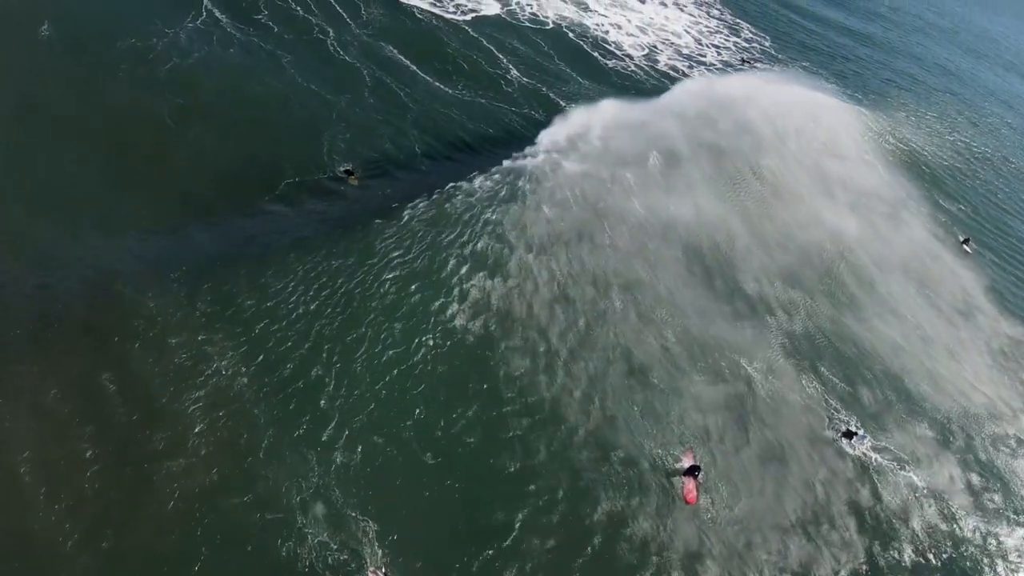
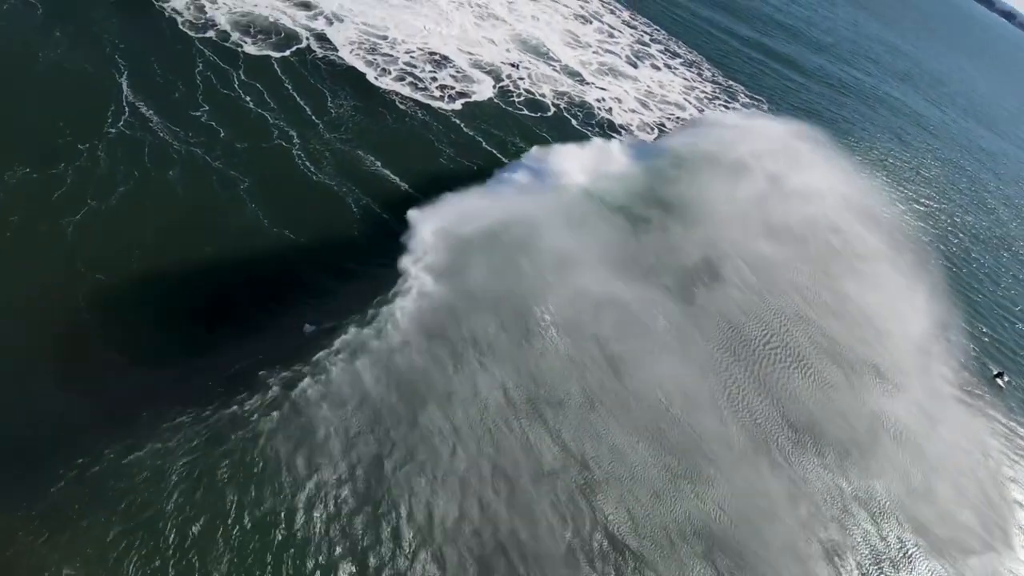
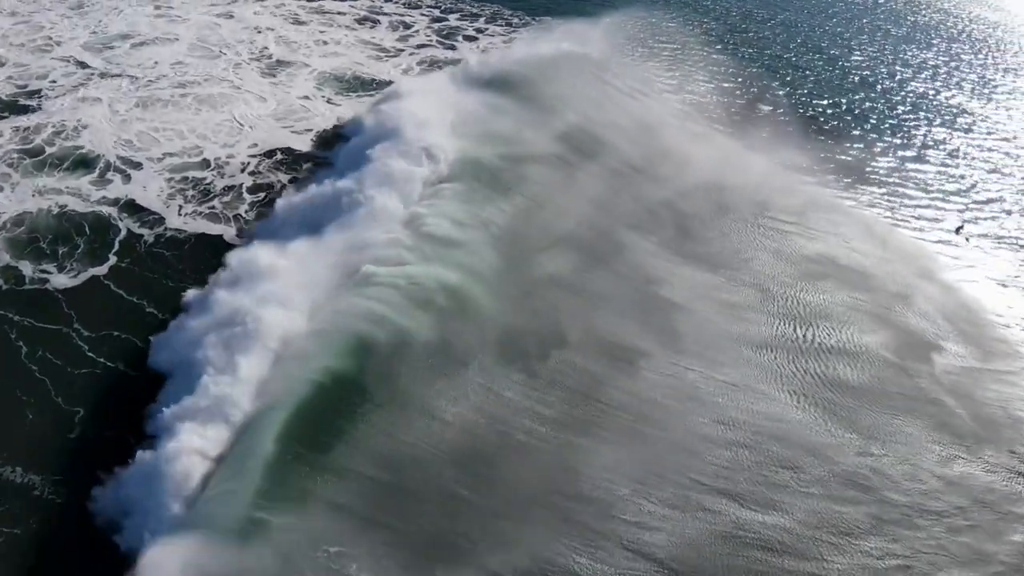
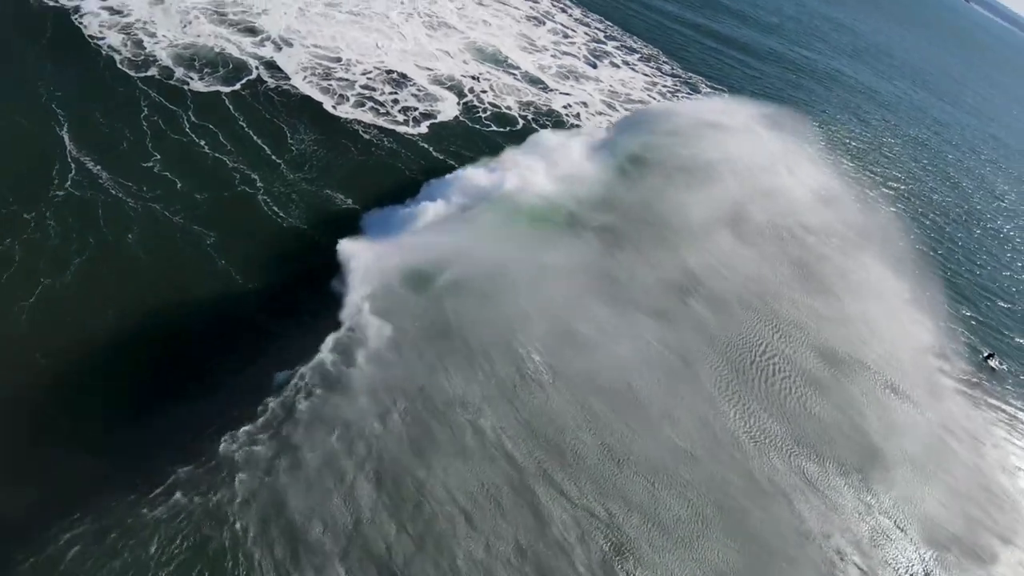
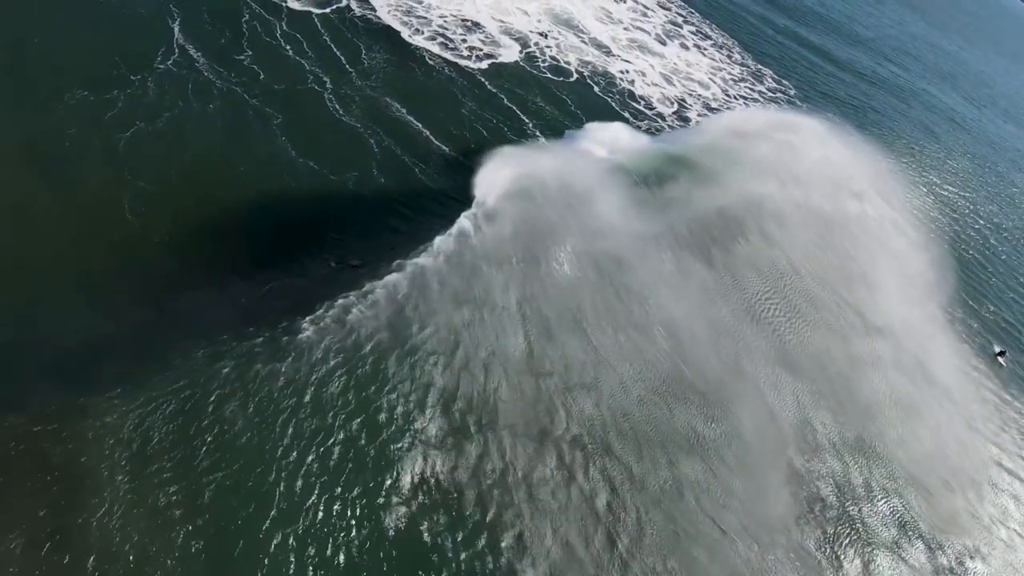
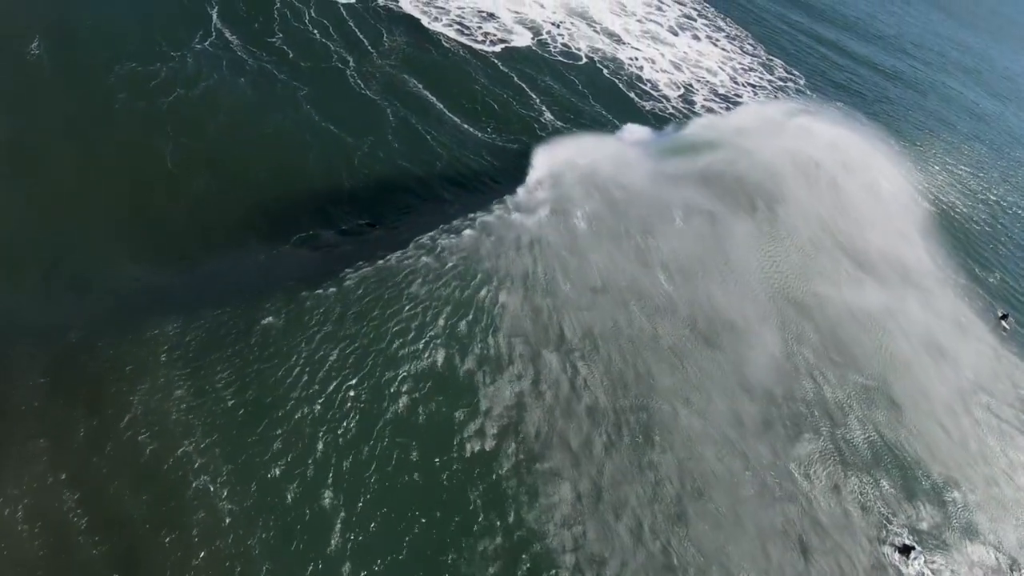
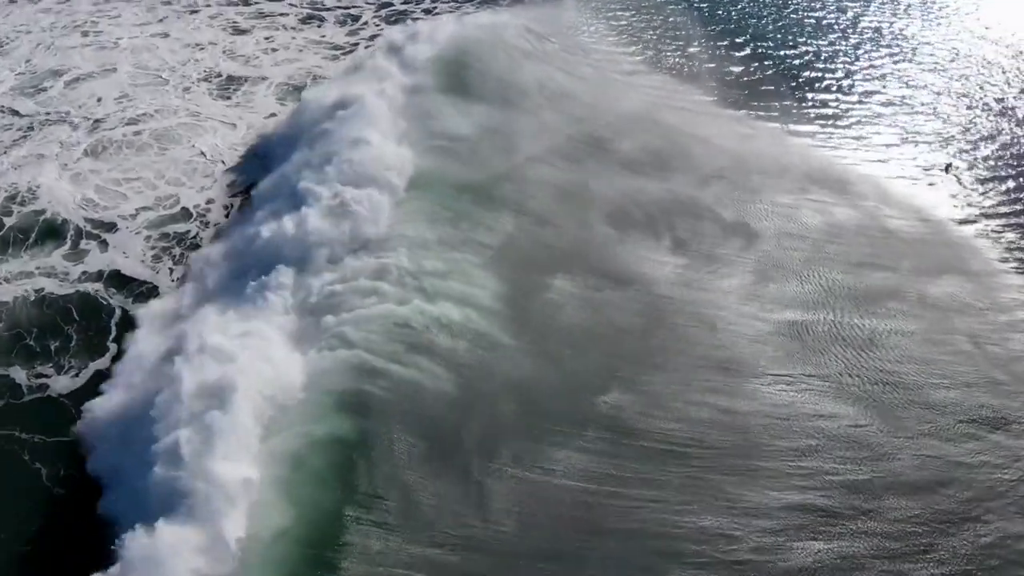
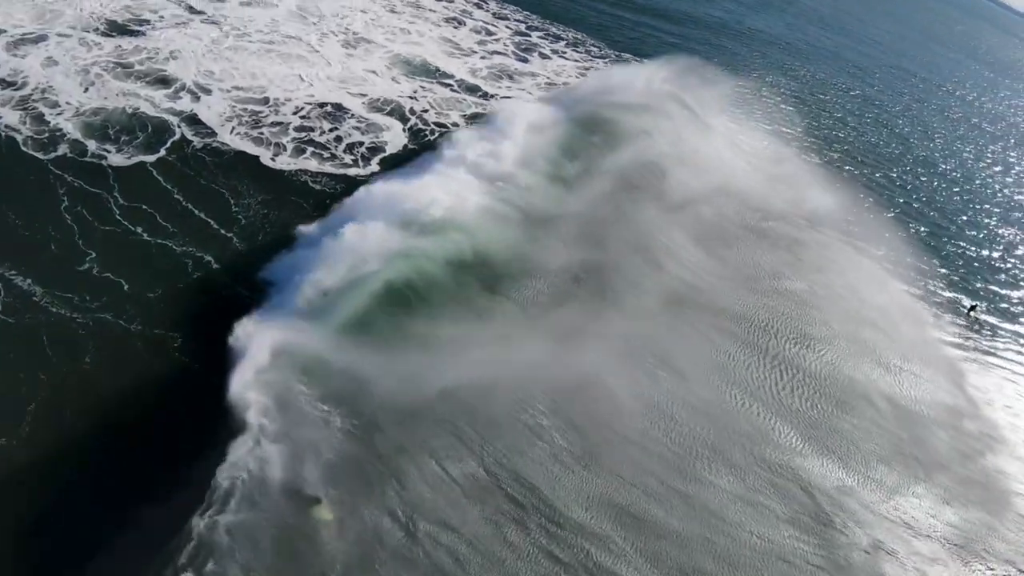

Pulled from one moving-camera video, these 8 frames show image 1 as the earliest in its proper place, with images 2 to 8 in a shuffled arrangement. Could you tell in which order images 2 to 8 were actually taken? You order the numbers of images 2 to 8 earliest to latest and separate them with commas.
6, 5, 2, 4, 8, 3, 7
